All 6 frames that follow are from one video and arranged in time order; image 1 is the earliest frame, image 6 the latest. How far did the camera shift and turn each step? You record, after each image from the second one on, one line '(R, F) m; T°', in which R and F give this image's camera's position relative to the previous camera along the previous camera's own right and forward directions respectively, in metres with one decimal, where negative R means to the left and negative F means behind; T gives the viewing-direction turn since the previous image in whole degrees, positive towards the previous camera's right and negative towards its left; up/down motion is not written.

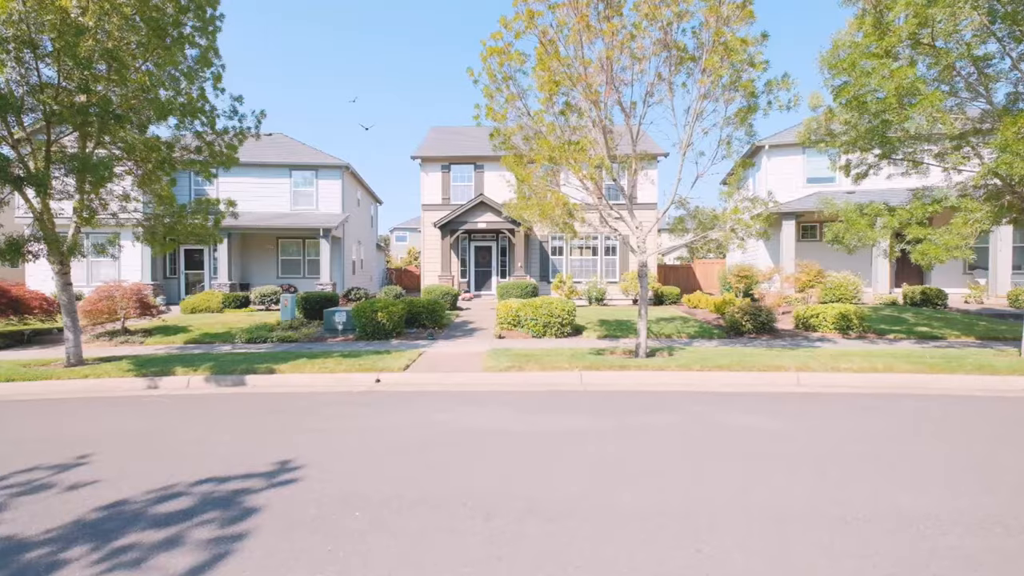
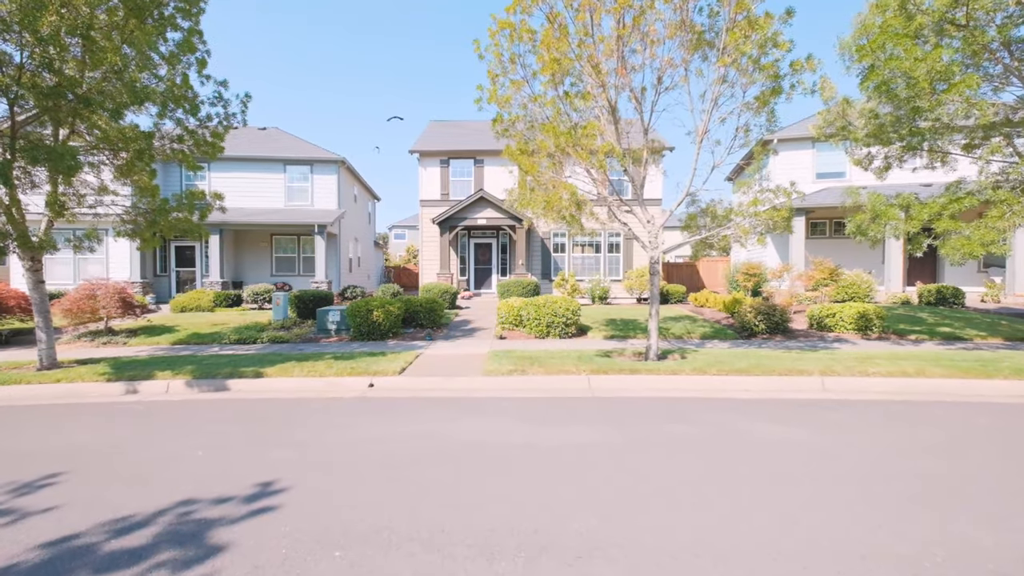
(-0.1, +0.5) m; 0°
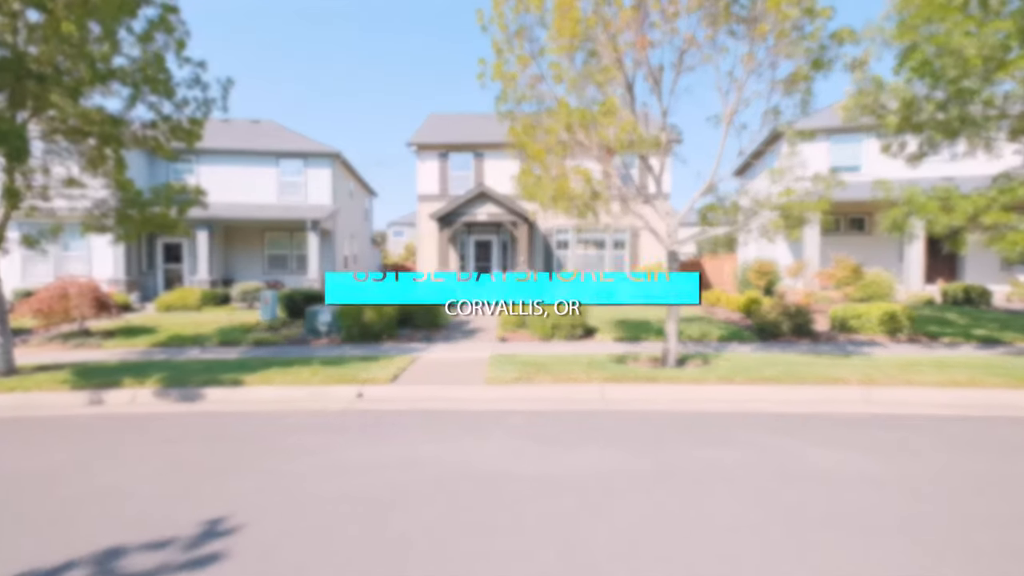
(-0.1, +0.7) m; 0°
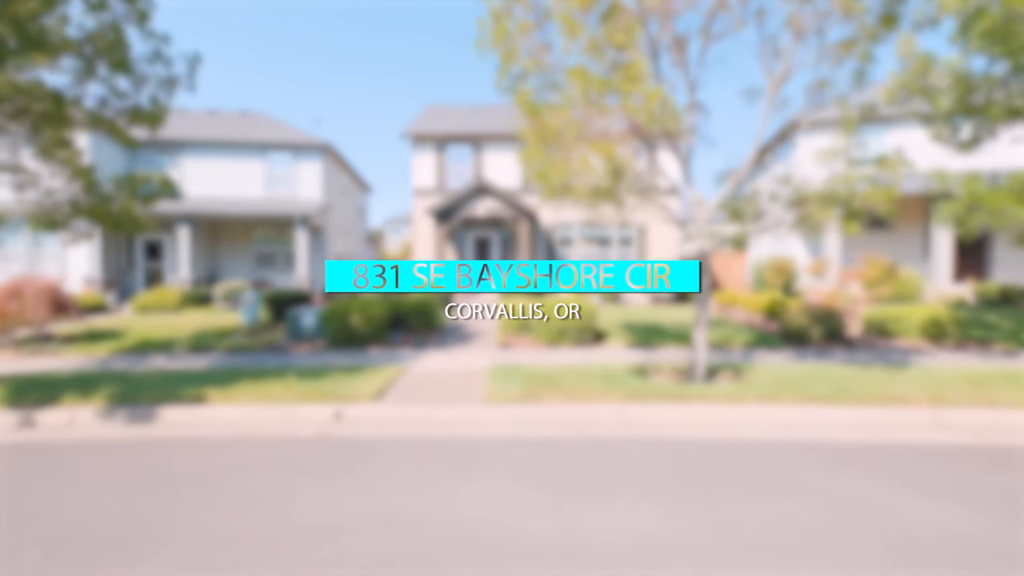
(-0.1, +1.0) m; 0°
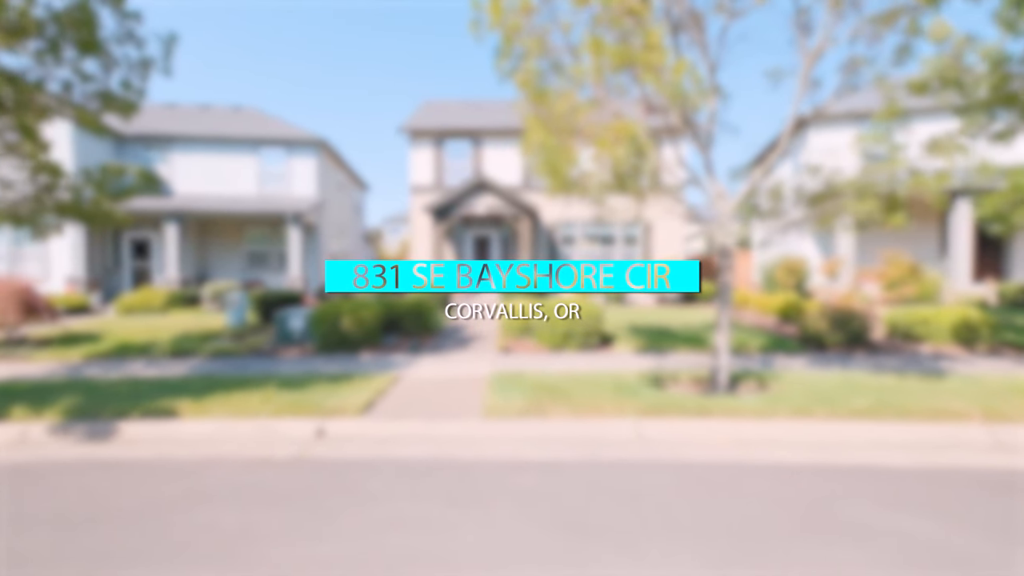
(0.0, +0.6) m; 0°
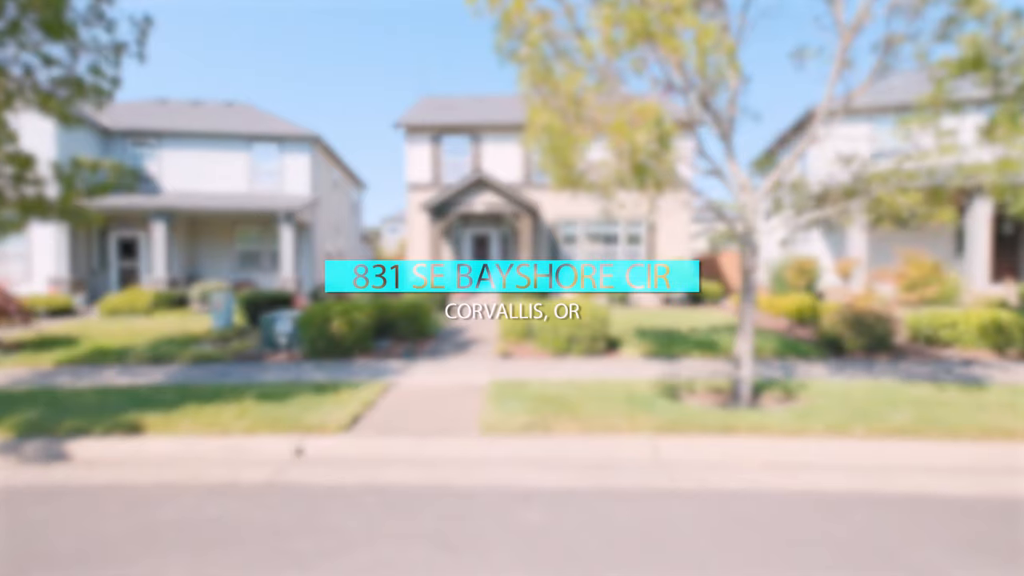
(0.0, +0.5) m; 0°
